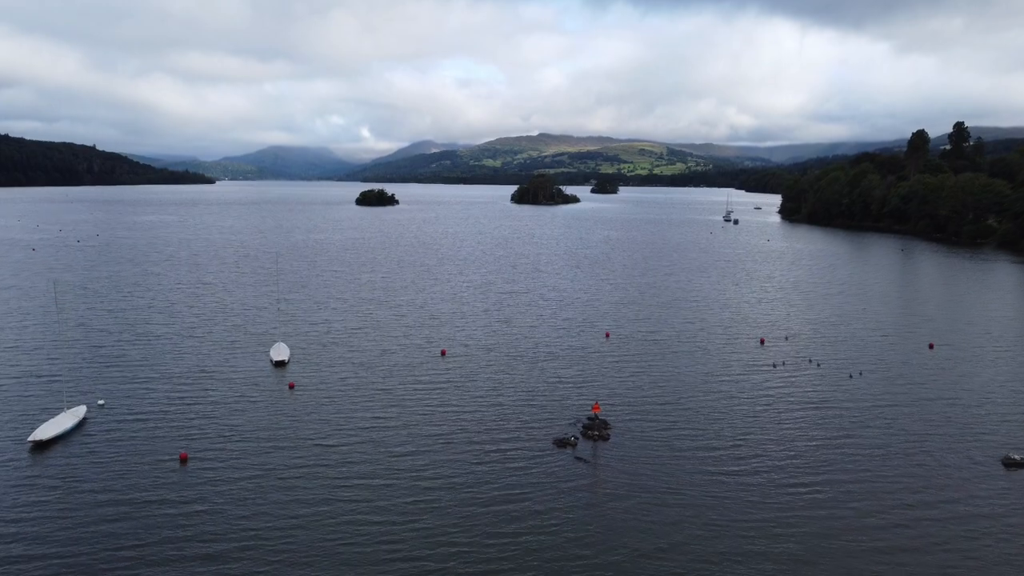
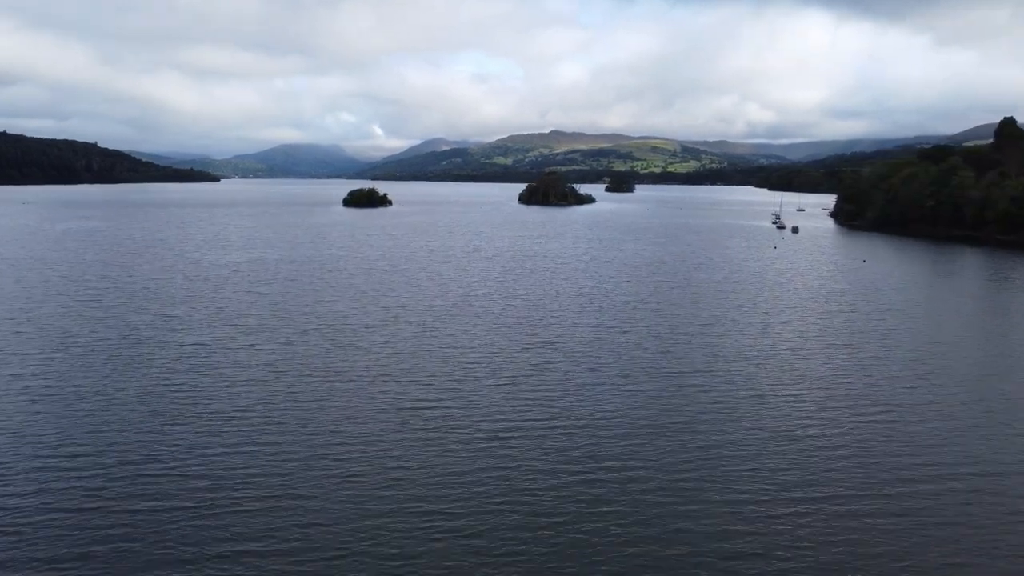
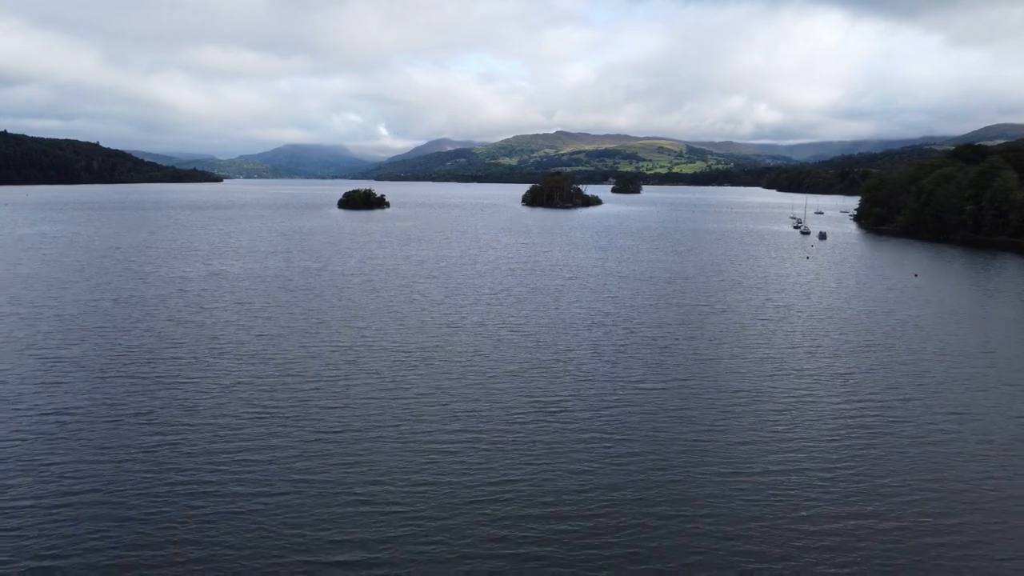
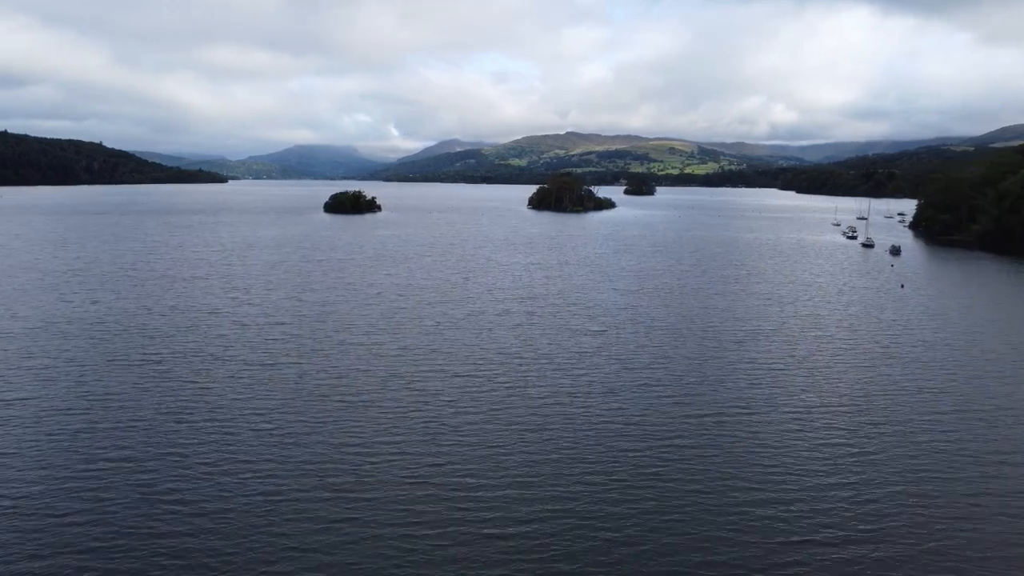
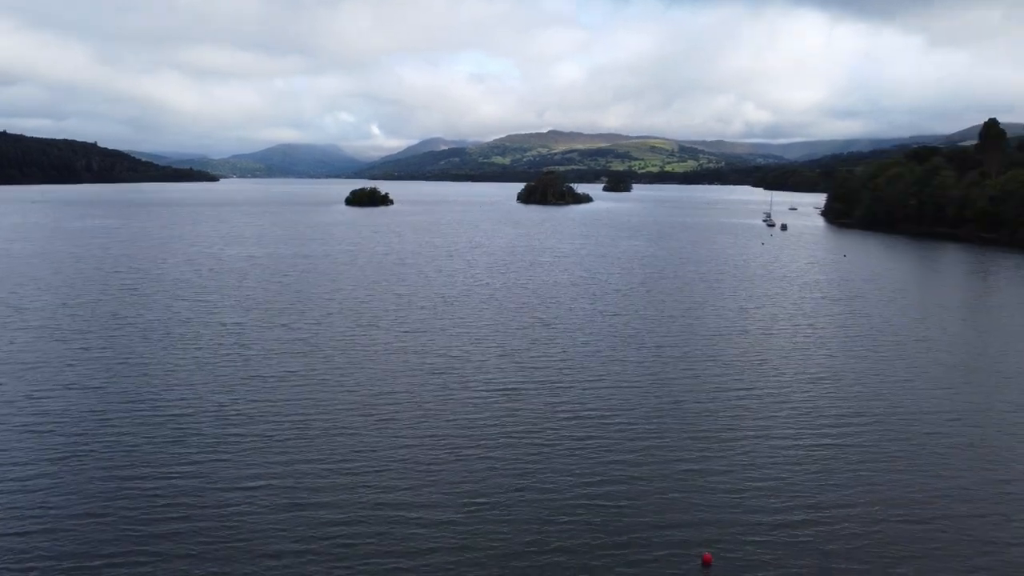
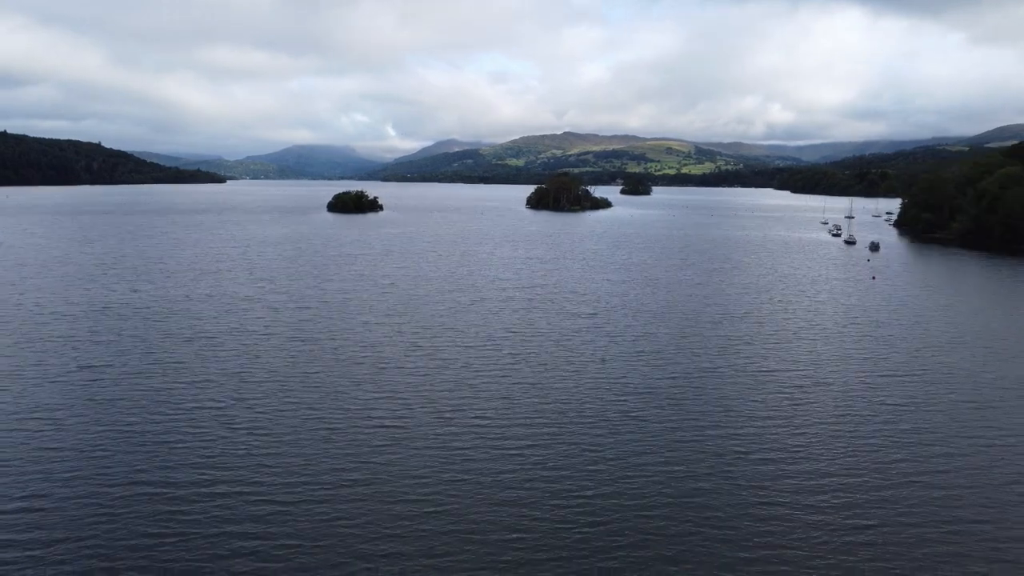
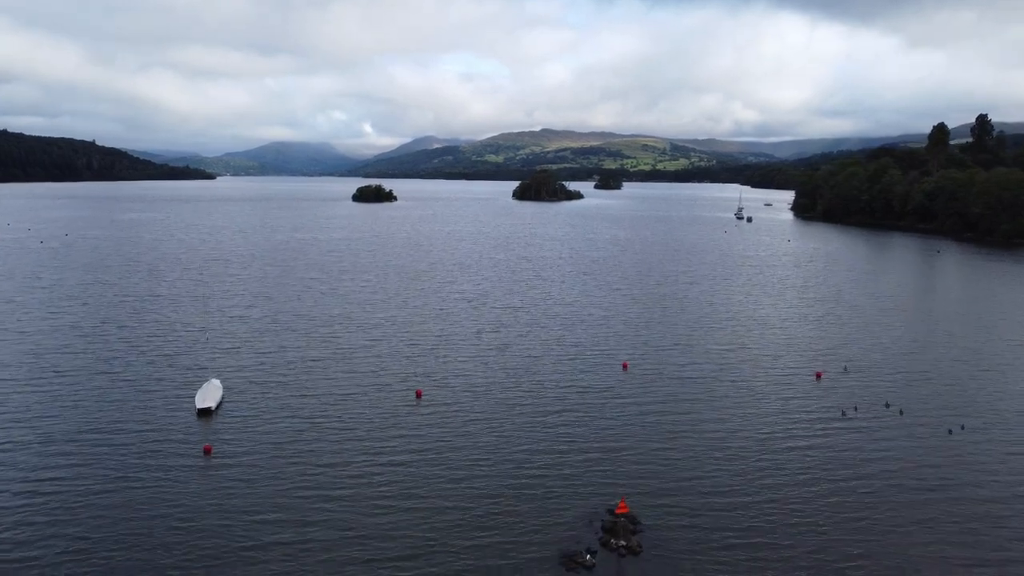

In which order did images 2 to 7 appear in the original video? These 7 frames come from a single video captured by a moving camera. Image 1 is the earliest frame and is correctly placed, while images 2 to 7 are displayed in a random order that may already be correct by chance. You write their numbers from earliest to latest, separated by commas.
7, 5, 2, 3, 6, 4
